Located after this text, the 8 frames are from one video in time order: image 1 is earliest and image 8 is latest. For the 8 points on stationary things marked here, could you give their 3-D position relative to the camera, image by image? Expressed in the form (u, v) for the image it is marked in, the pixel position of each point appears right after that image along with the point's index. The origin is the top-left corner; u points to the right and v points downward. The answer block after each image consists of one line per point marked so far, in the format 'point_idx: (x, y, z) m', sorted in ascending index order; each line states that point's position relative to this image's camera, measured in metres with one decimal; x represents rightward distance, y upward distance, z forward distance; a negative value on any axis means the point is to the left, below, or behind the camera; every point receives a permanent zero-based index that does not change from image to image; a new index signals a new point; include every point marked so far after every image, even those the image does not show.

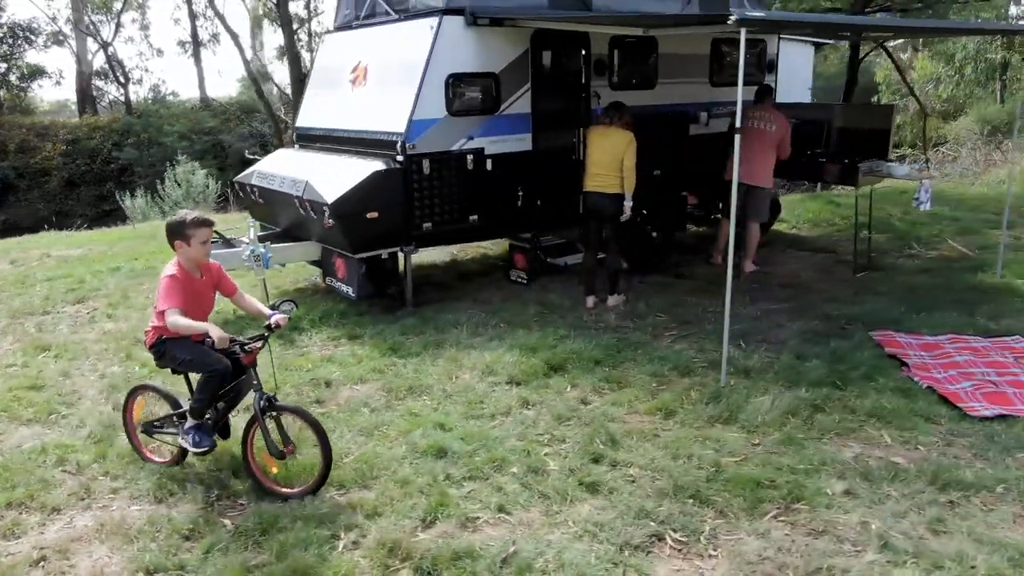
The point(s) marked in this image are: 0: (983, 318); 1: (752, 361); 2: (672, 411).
0: (+3.1, -0.2, +5.1) m
1: (+1.3, -0.4, +4.3) m
2: (+0.8, -0.6, +3.6) m
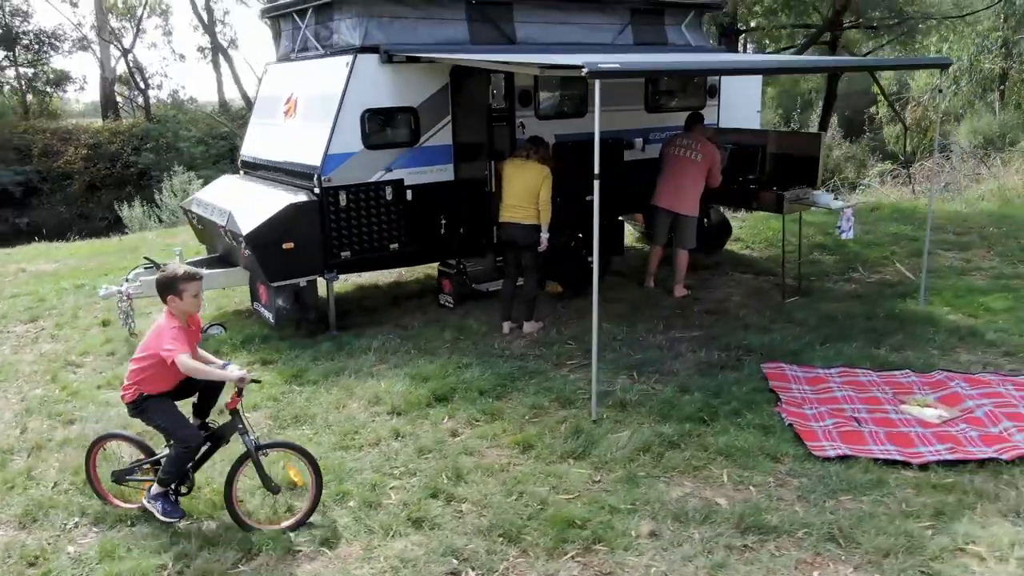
0: (+2.5, -0.4, +5.2) m
1: (+0.7, -0.6, +4.4) m
2: (+0.1, -0.8, +3.8) m
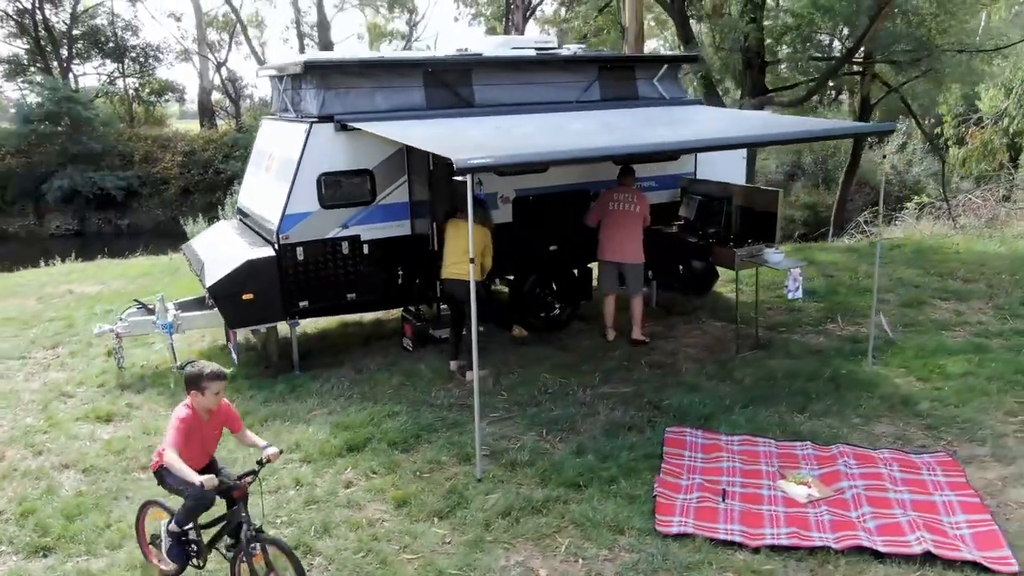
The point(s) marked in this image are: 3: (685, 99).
0: (+2.0, -0.9, +5.3) m
1: (+0.1, -1.0, +4.7) m
2: (-0.6, -1.2, +4.2) m
3: (+1.7, +1.8, +7.3) m
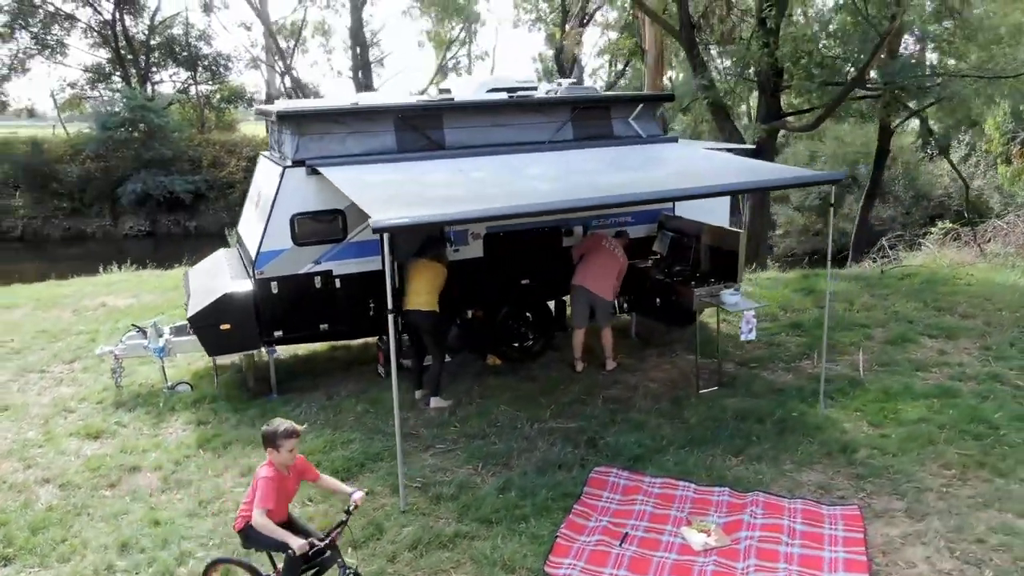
0: (+1.6, -1.2, +5.4) m
1: (-0.4, -1.3, +5.0) m
2: (-1.1, -1.4, +4.6) m
3: (+1.5, +1.5, +7.5) m
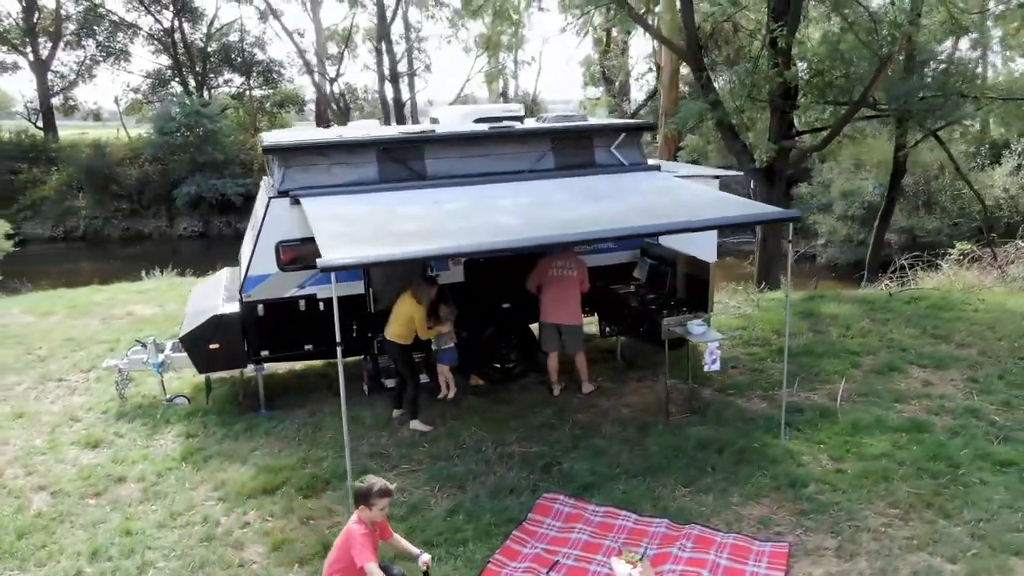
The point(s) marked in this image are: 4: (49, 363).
0: (+1.3, -1.5, +5.6) m
1: (-0.7, -1.5, +5.3) m
2: (-1.5, -1.7, +4.9) m
3: (+1.3, +1.2, +7.6) m
4: (-5.2, -0.8, +8.6) m
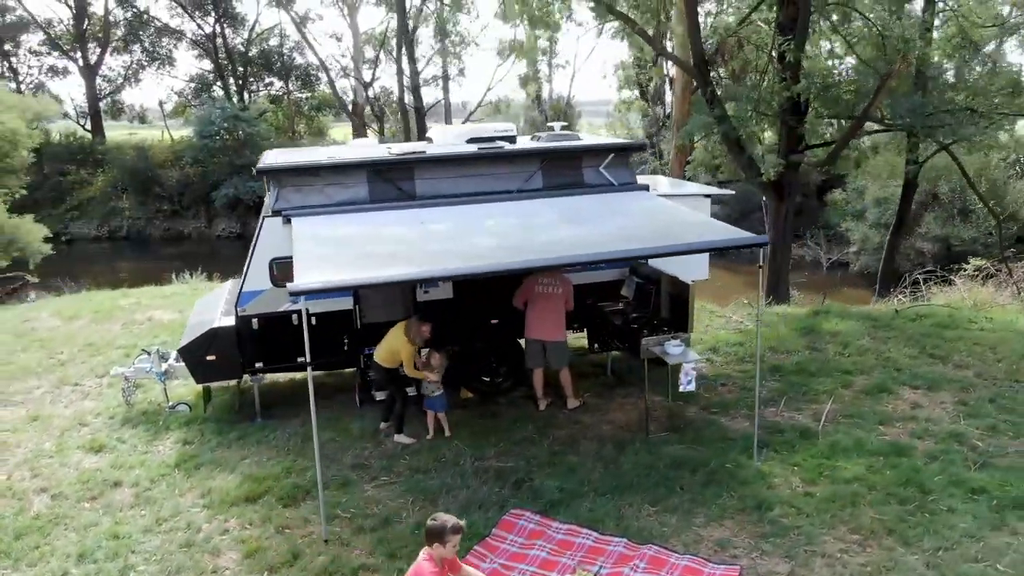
0: (+1.0, -1.7, +5.7) m
1: (-1.0, -1.7, +5.5) m
2: (-1.7, -1.8, +5.2) m
3: (+1.2, +1.1, +7.8) m
4: (-5.3, -0.9, +9.1) m
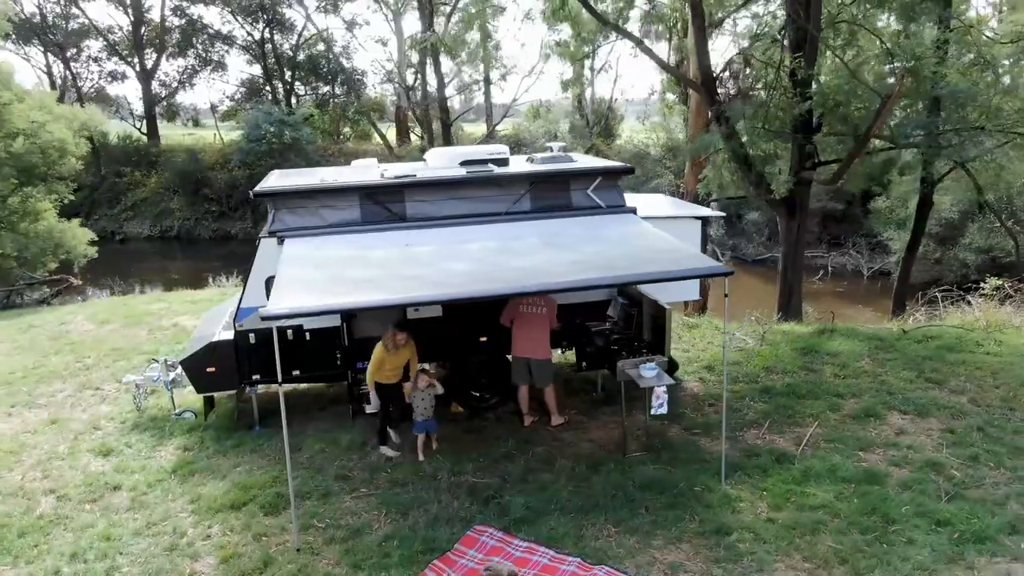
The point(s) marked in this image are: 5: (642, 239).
0: (+0.8, -1.9, +5.9) m
1: (-1.2, -1.9, +5.9) m
2: (-2.0, -2.0, +5.5) m
3: (+1.2, +0.8, +7.9) m
4: (-5.3, -1.1, +9.7) m
5: (+1.2, +0.5, +7.0) m
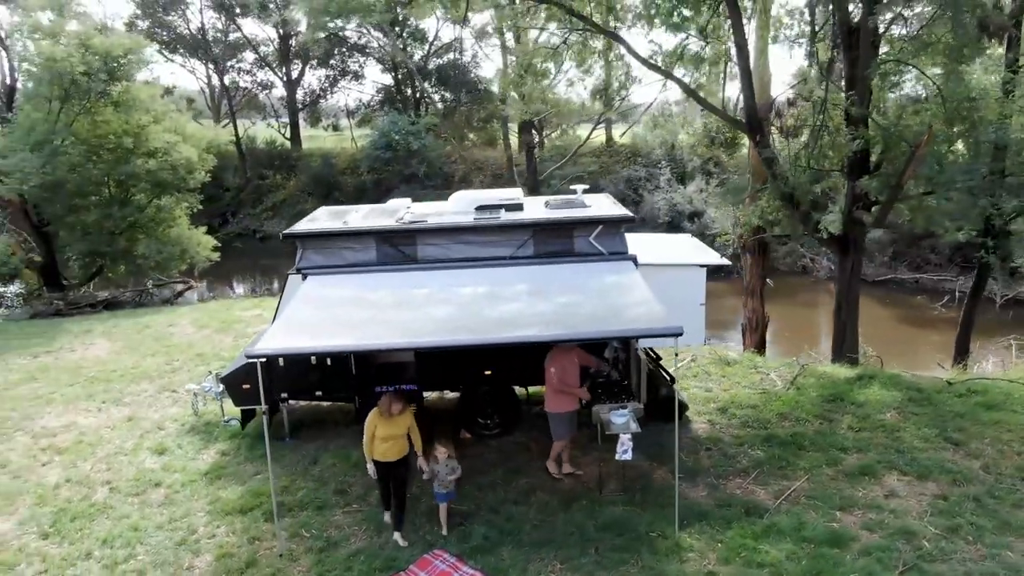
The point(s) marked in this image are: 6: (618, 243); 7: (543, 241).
0: (+0.4, -2.3, +6.3) m
1: (-1.6, -2.2, +6.7) m
2: (-2.5, -2.3, +6.5) m
3: (+1.2, +0.4, +8.3) m
4: (-4.9, -1.3, +11.1) m
5: (+1.1, 0.0, +7.4) m
6: (+1.2, +0.5, +8.3) m
7: (+0.3, +0.5, +8.3) m
